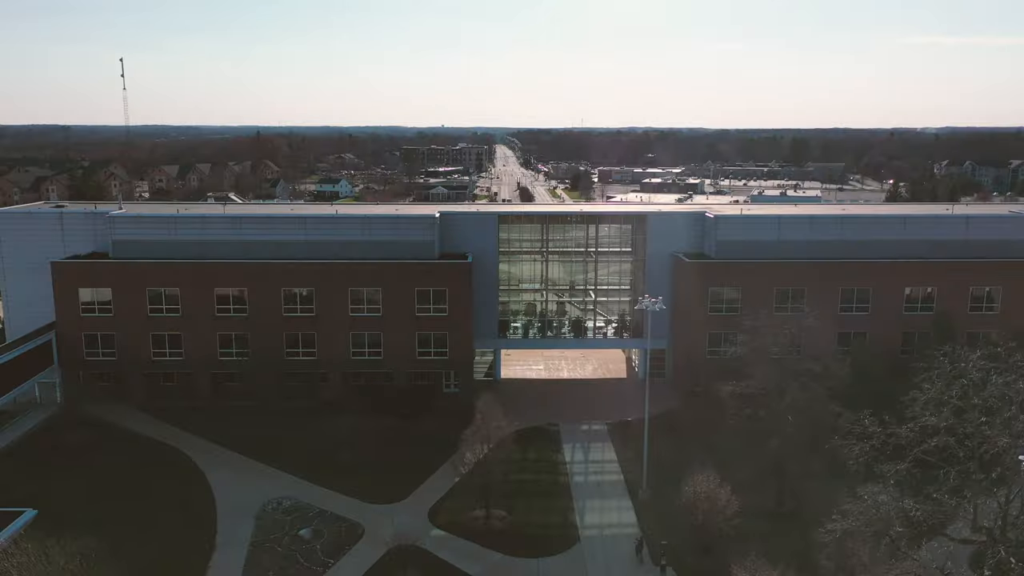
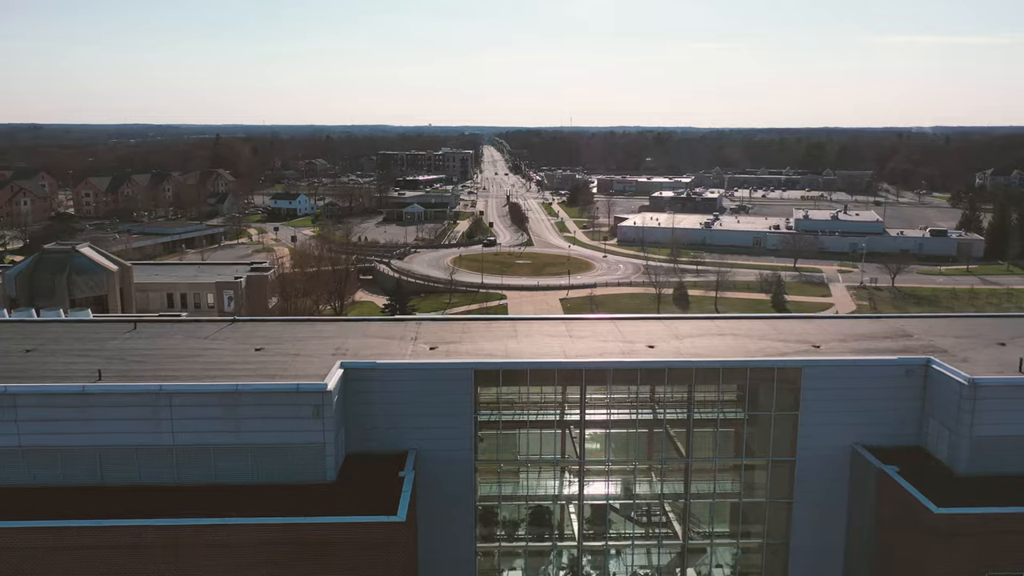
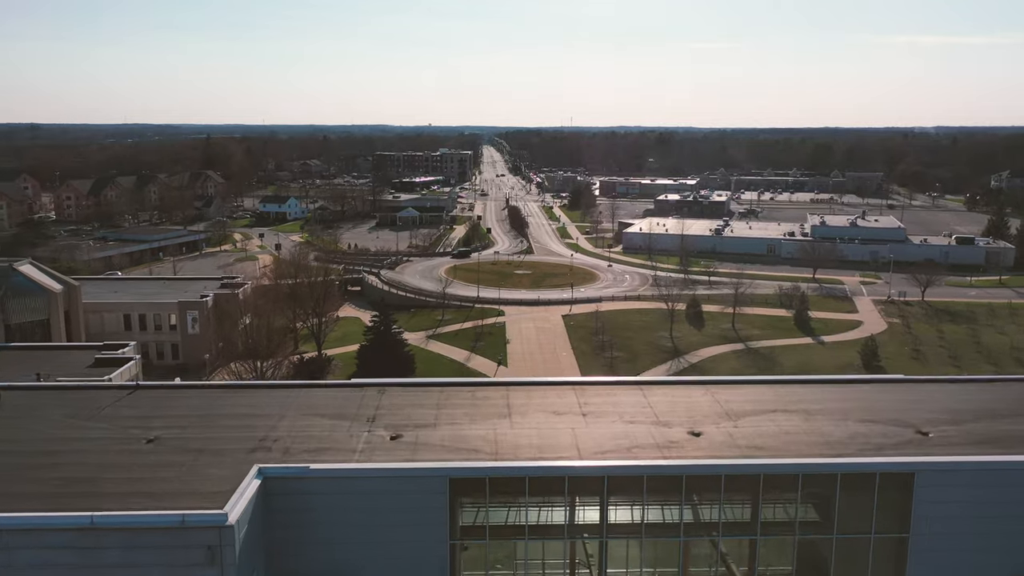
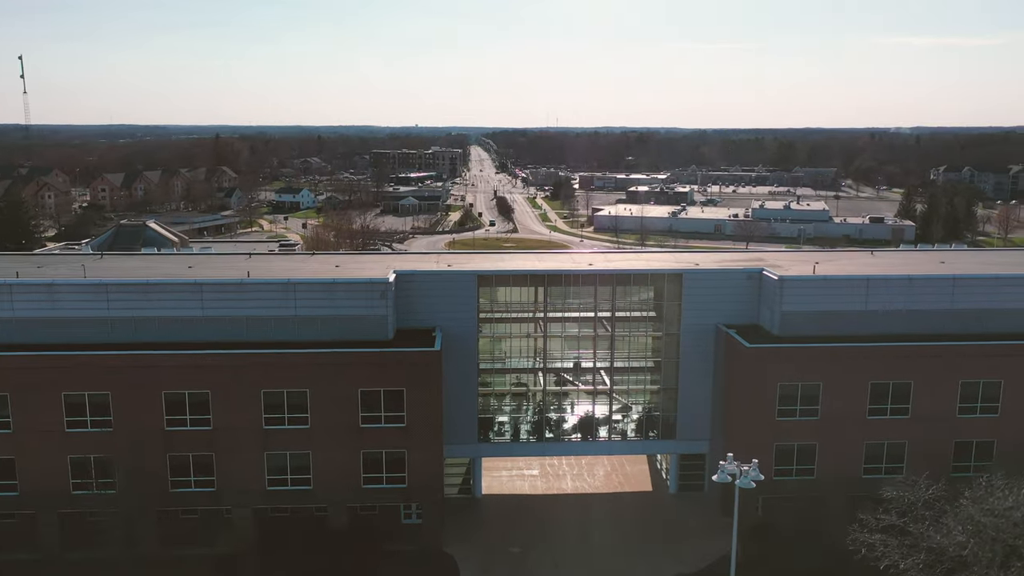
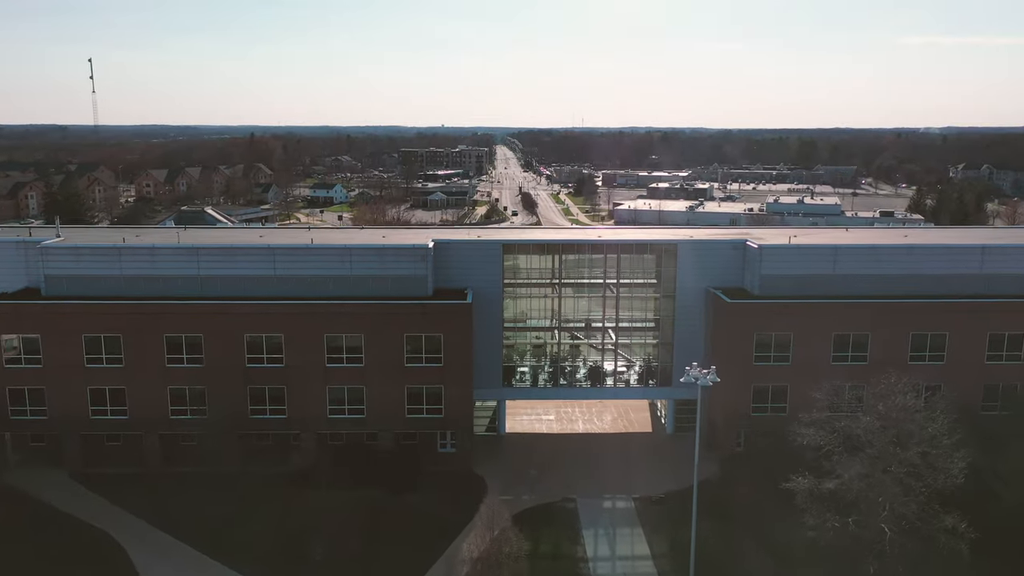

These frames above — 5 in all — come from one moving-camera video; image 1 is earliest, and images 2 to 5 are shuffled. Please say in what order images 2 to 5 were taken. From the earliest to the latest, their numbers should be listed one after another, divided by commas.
5, 4, 2, 3
